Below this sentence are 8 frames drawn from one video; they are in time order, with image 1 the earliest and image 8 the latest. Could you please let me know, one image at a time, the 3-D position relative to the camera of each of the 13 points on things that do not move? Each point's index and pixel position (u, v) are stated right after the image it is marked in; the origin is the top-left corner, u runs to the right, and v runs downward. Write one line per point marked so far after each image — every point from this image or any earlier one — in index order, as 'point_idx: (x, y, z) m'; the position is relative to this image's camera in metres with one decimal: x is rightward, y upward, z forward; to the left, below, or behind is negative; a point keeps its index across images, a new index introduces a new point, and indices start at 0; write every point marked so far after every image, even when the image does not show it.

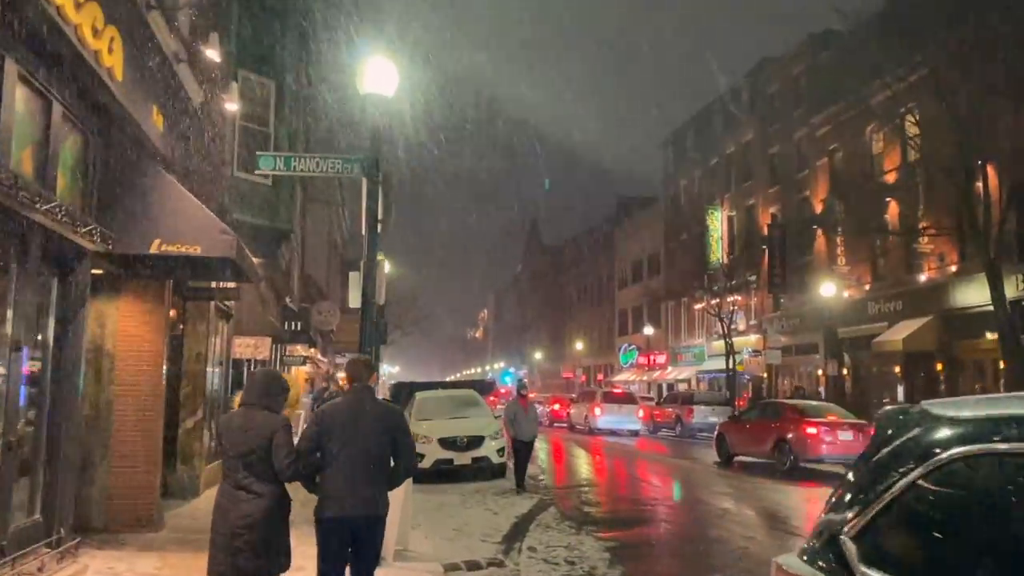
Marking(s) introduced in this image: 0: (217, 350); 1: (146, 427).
0: (-4.7, -0.9, +14.2) m
1: (-3.8, -1.5, +9.3) m
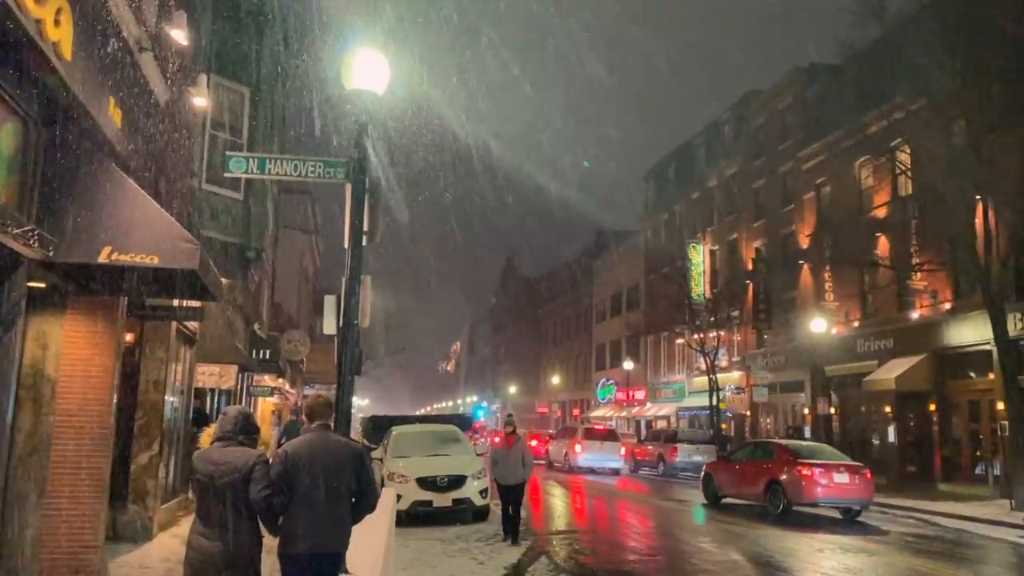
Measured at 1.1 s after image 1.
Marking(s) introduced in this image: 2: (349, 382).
0: (-4.9, -1.3, +13.1) m
1: (-3.8, -1.6, +8.1) m
2: (-1.3, -0.8, +7.2) m
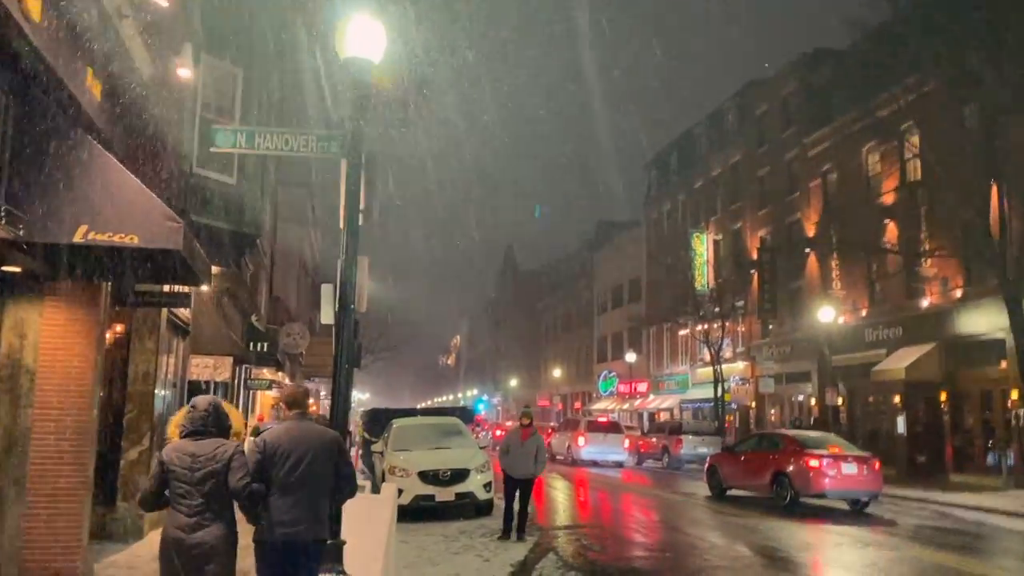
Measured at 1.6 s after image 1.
0: (-4.8, -1.1, +12.6) m
1: (-3.7, -1.5, +7.6) m
2: (-1.3, -0.6, +6.7) m
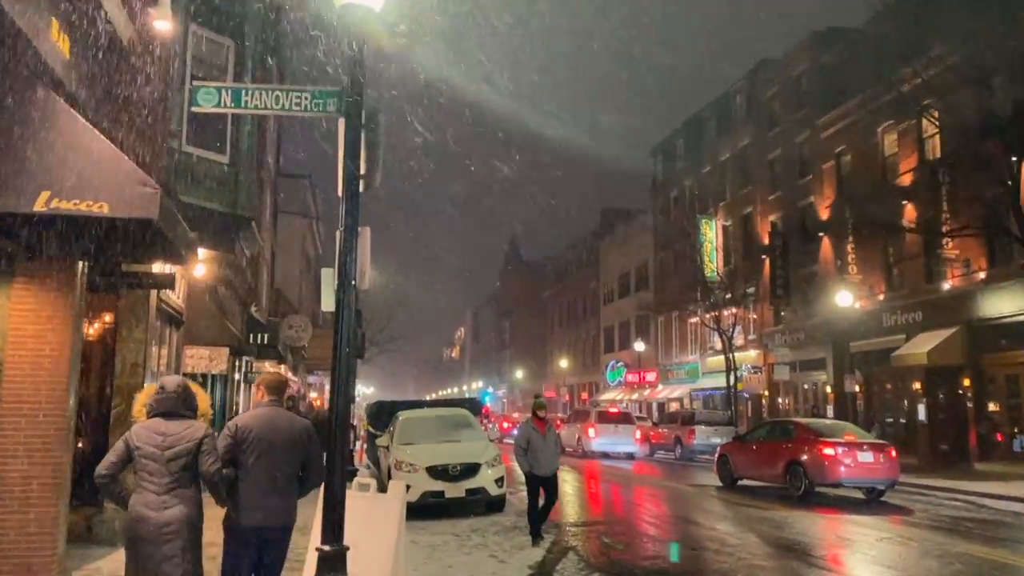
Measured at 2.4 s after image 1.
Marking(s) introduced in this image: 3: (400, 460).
0: (-4.6, -0.9, +11.9) m
1: (-3.6, -1.3, +6.9) m
2: (-1.1, -0.5, +6.0) m
3: (-1.7, -2.5, +13.3) m
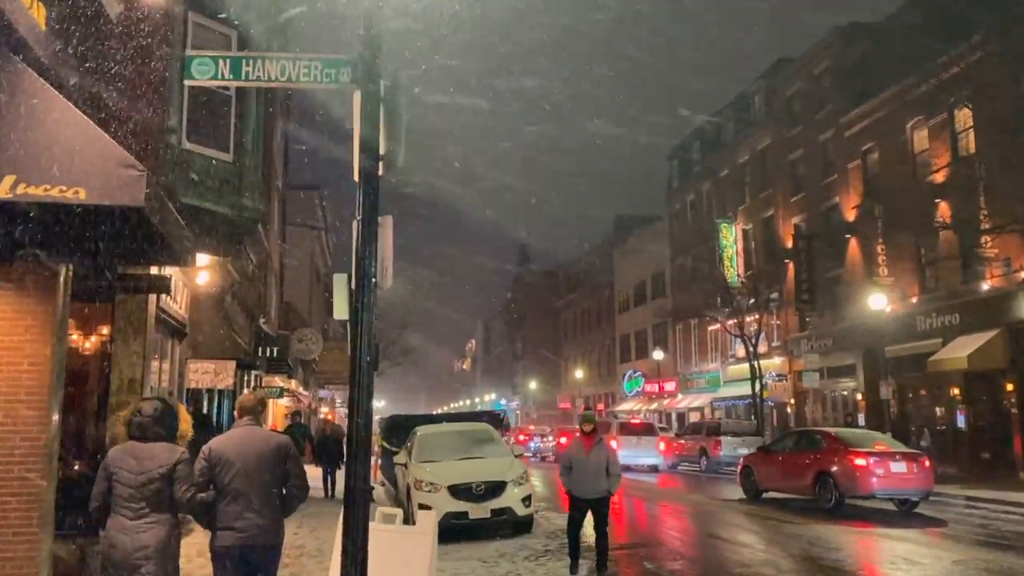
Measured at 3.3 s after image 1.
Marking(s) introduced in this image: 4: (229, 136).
0: (-4.3, -1.1, +11.0) m
1: (-3.3, -1.4, +6.1) m
2: (-0.8, -0.4, +5.1) m
3: (-1.3, -2.6, +12.4) m
4: (-3.5, +1.9, +11.2) m
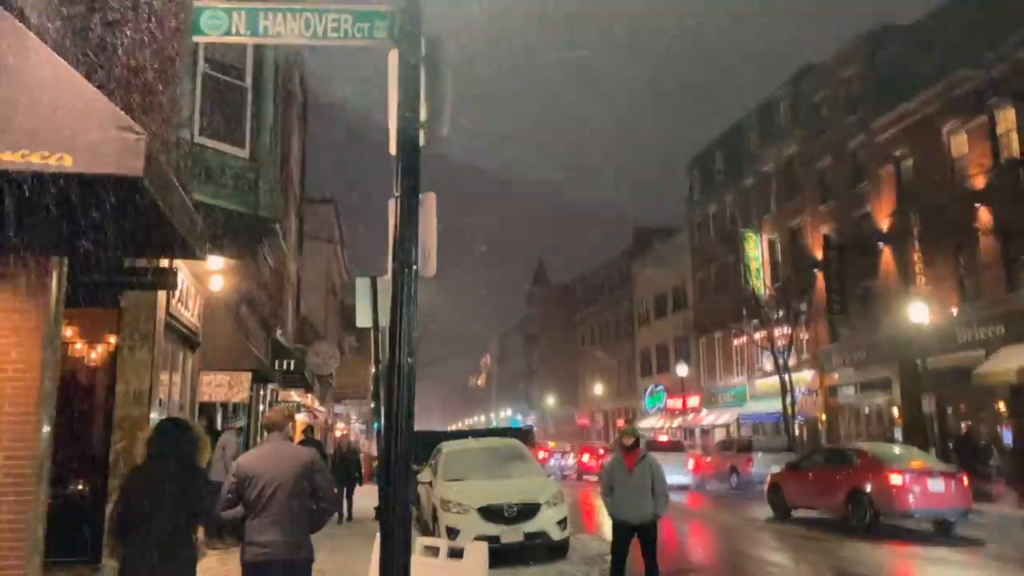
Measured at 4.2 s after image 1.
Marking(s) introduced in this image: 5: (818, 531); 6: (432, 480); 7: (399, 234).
0: (-3.9, -1.1, +10.3) m
1: (-2.9, -1.4, +5.3) m
2: (-0.5, -0.4, +4.3) m
3: (-0.8, -2.7, +11.5) m
4: (-3.1, +1.8, +10.5) m
5: (+6.5, -5.1, +18.6) m
6: (-1.1, -2.7, +12.5) m
7: (-0.5, +0.3, +4.5) m
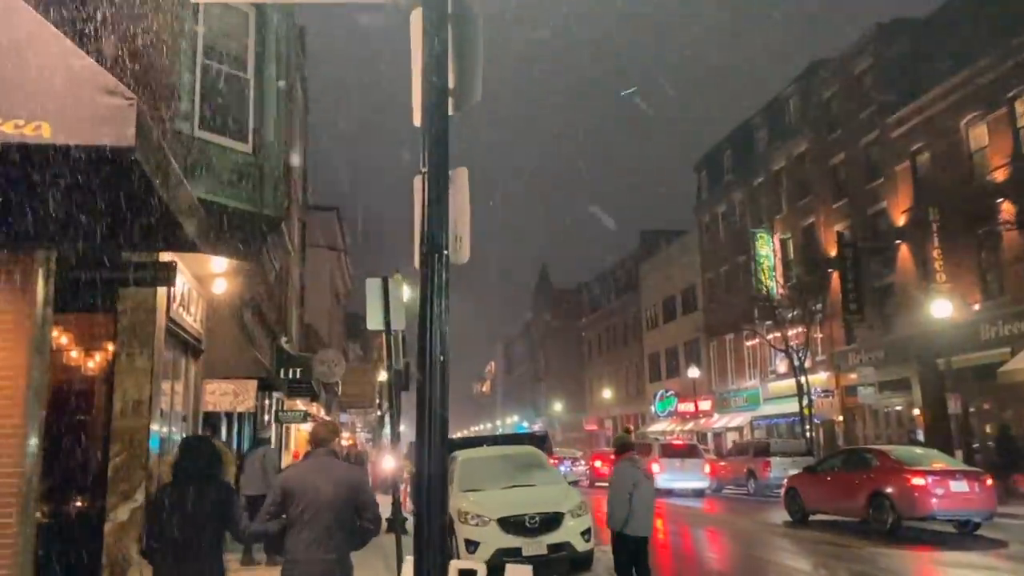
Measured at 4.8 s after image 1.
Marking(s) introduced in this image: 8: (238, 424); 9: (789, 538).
0: (-3.6, -1.2, +9.7) m
1: (-2.7, -1.3, +4.7) m
2: (-0.3, -0.3, +3.8) m
3: (-0.6, -2.7, +10.9) m
4: (-2.9, +1.8, +9.9) m
5: (+6.8, -5.0, +17.9) m
6: (-0.9, -2.7, +12.0) m
7: (-0.4, +0.3, +3.9) m
8: (-4.7, -2.3, +15.4) m
9: (+5.8, -5.0, +17.8) m
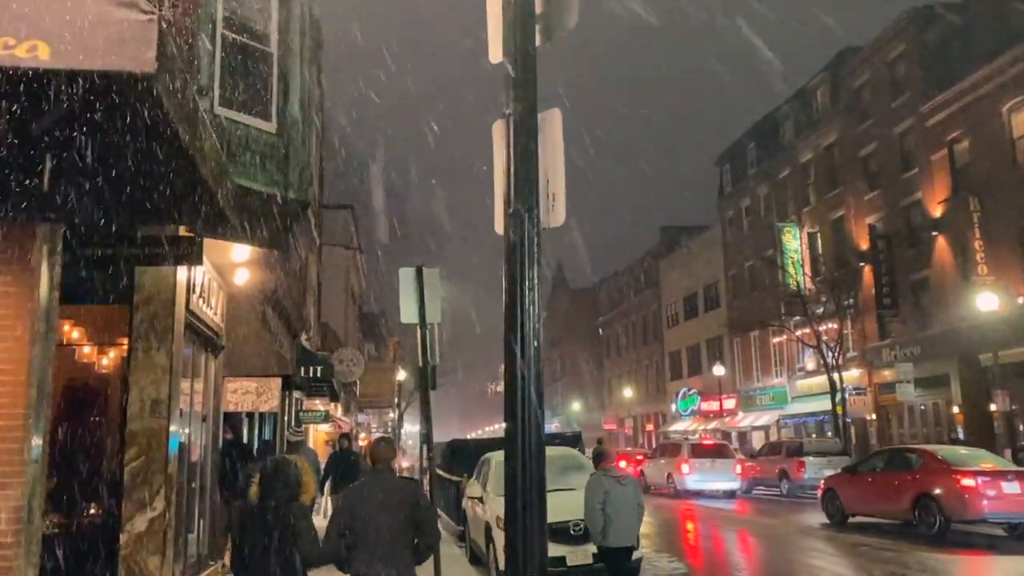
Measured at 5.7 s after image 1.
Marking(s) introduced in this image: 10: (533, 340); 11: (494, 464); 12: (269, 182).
0: (-3.2, -1.1, +9.0) m
1: (-2.3, -1.3, +4.0) m
2: (+0.1, -0.2, +3.0) m
3: (-0.1, -2.6, +10.2) m
4: (-2.5, +1.9, +9.2) m
5: (+7.4, -4.8, +17.1) m
6: (-0.4, -2.6, +11.2) m
7: (0.0, +0.4, +3.2) m
8: (-4.2, -2.2, +14.7) m
9: (+6.4, -4.9, +17.0) m
10: (+0.1, -0.2, +3.0) m
11: (-0.2, -2.3, +11.7) m
12: (-2.4, +1.0, +8.8) m
